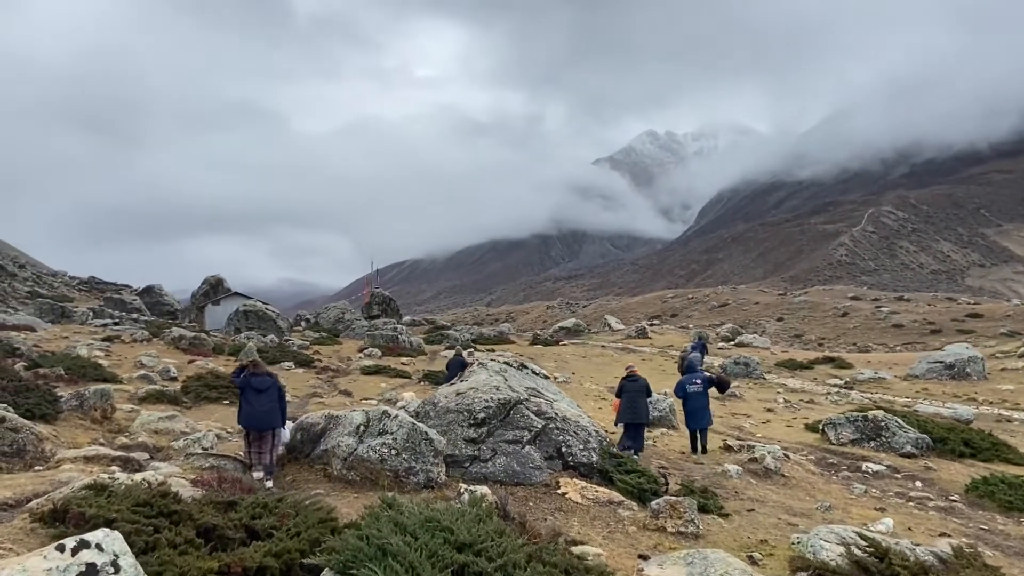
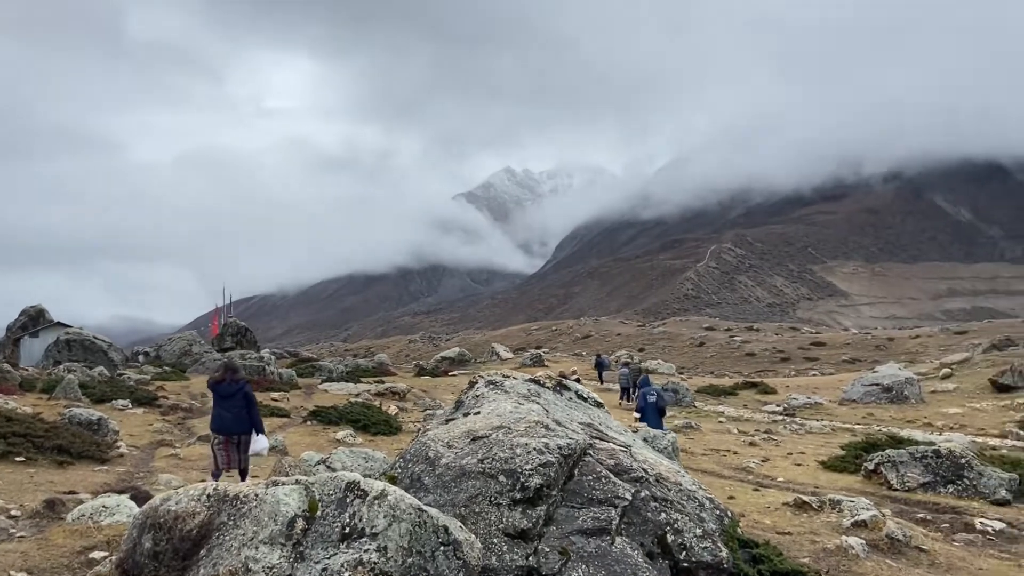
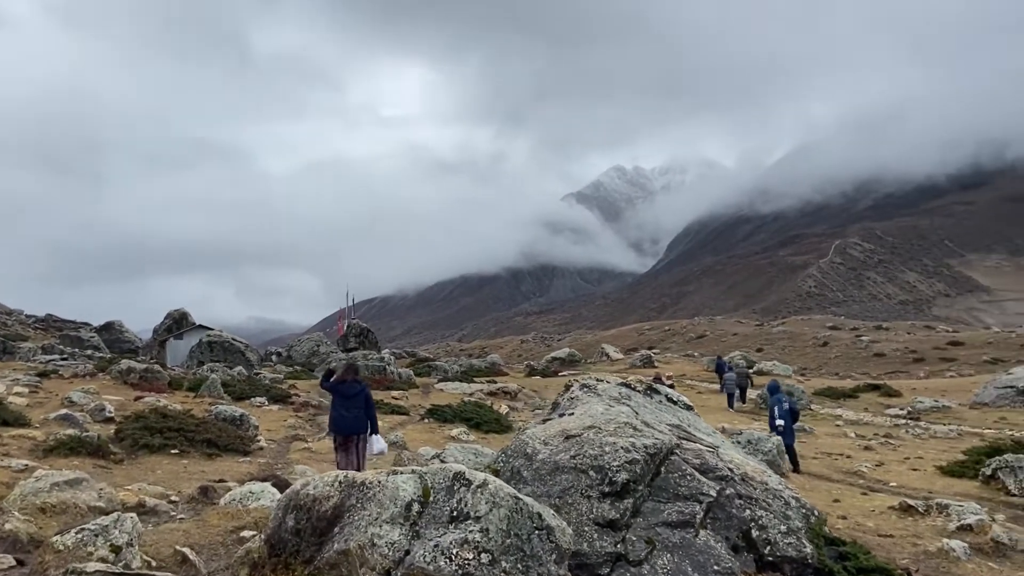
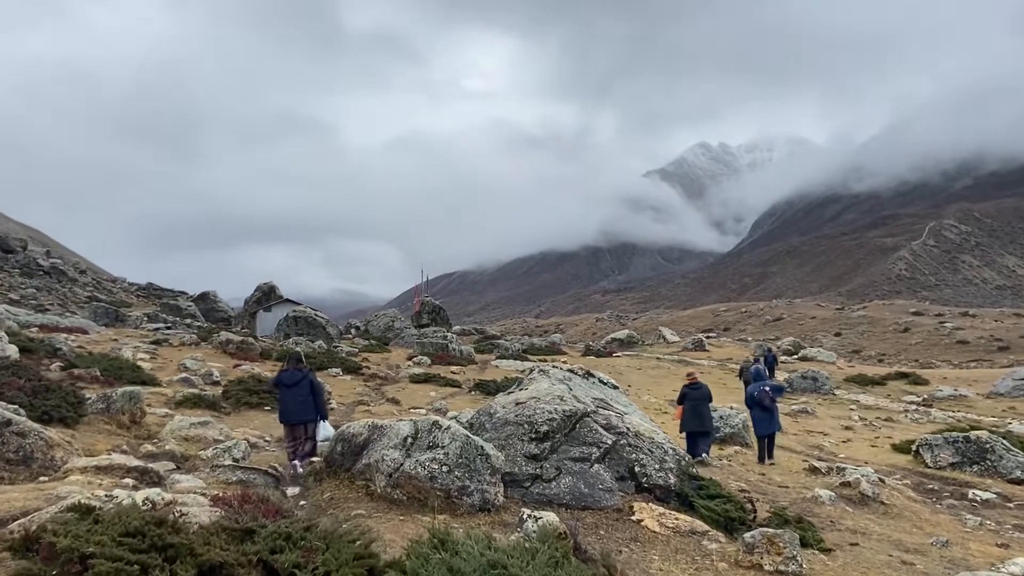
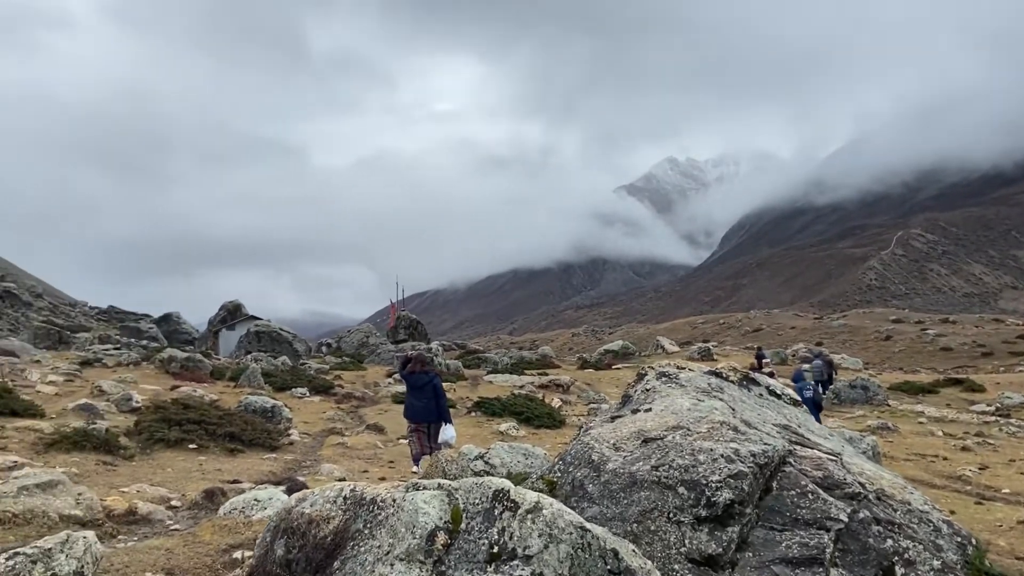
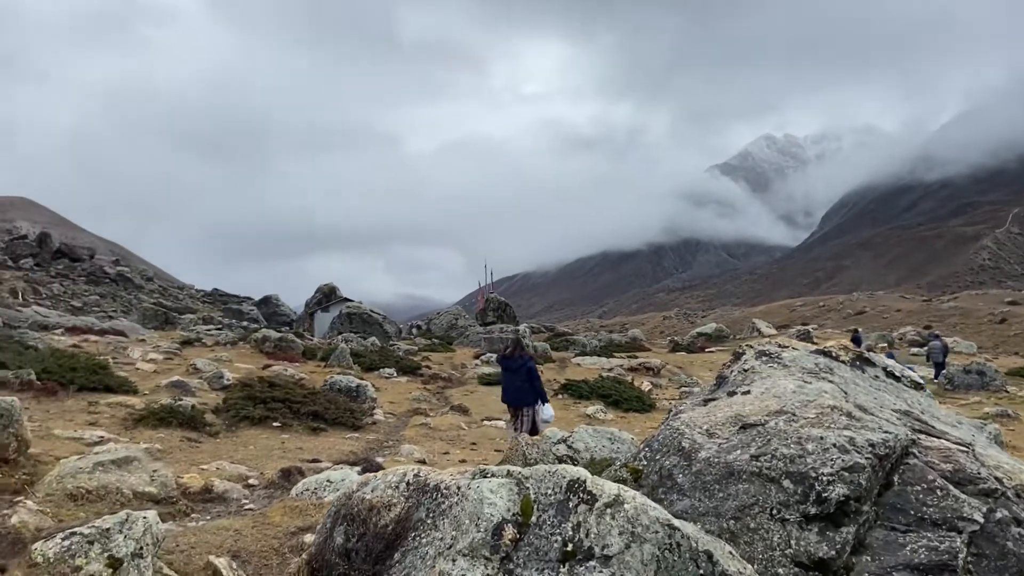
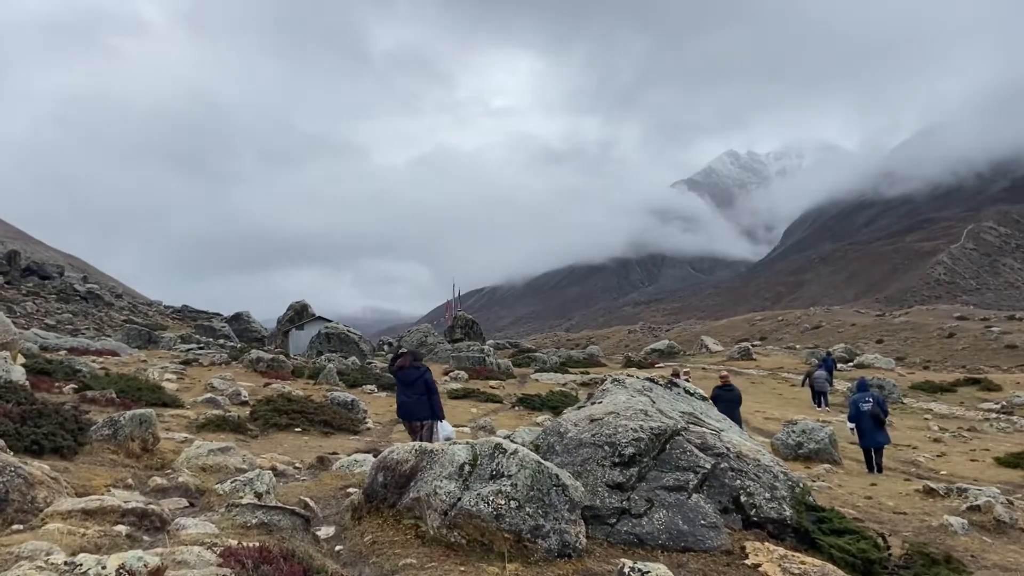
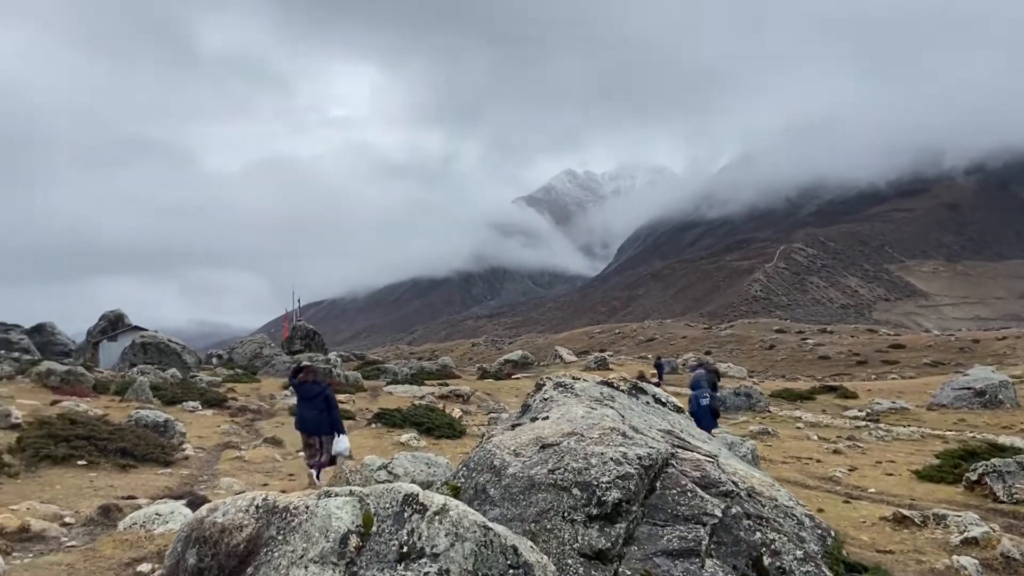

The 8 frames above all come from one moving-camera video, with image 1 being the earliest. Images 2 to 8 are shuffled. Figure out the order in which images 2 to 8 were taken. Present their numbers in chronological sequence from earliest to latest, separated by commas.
4, 7, 3, 2, 8, 5, 6
